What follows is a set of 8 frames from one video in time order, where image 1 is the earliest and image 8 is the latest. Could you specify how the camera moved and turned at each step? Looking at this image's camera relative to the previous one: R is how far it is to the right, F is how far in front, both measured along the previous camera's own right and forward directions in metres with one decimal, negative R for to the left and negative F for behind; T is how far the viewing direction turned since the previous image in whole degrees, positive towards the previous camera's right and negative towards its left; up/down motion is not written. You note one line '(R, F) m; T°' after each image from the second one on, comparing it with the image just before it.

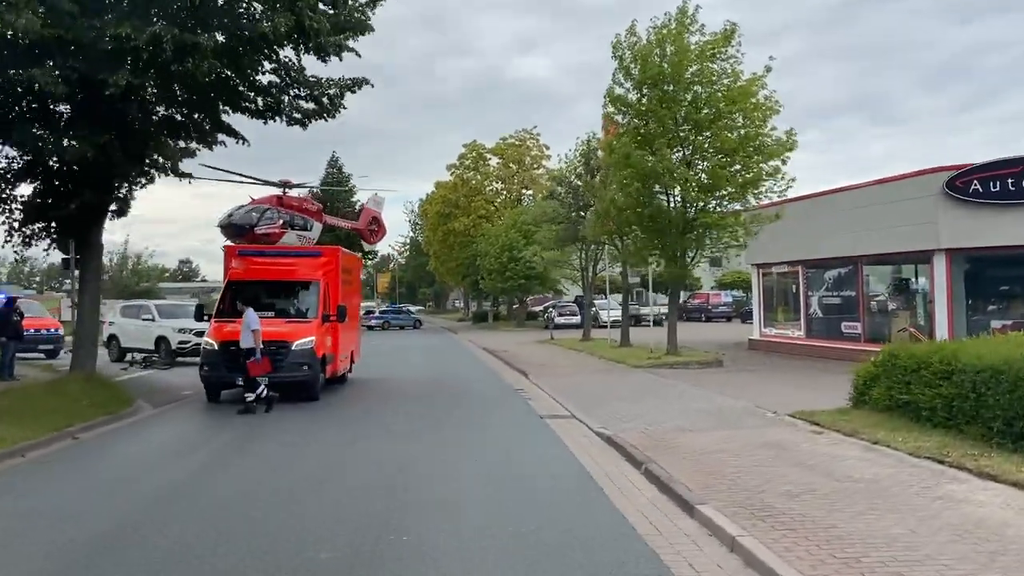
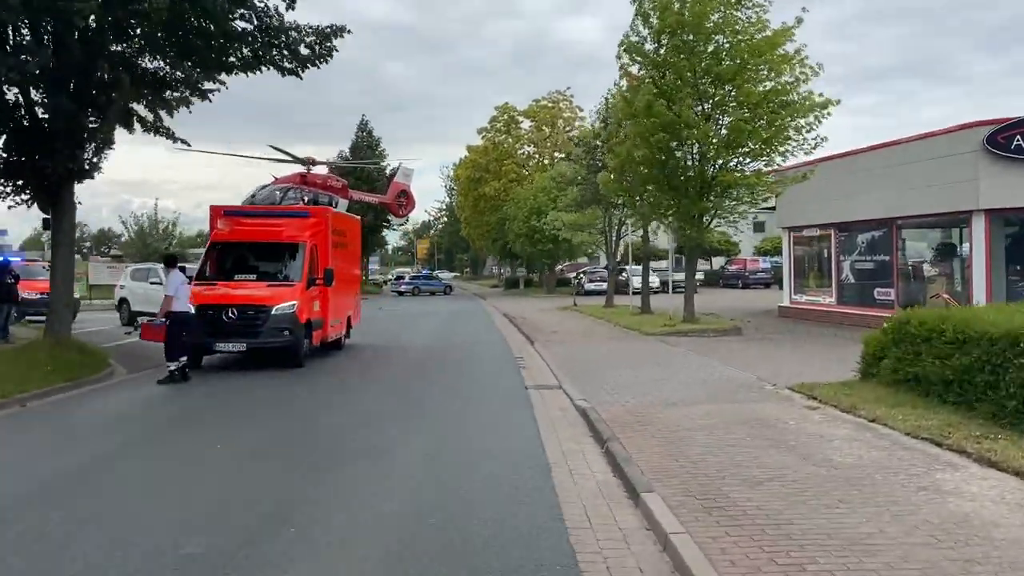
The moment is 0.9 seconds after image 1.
(+0.9, +1.0) m; -3°
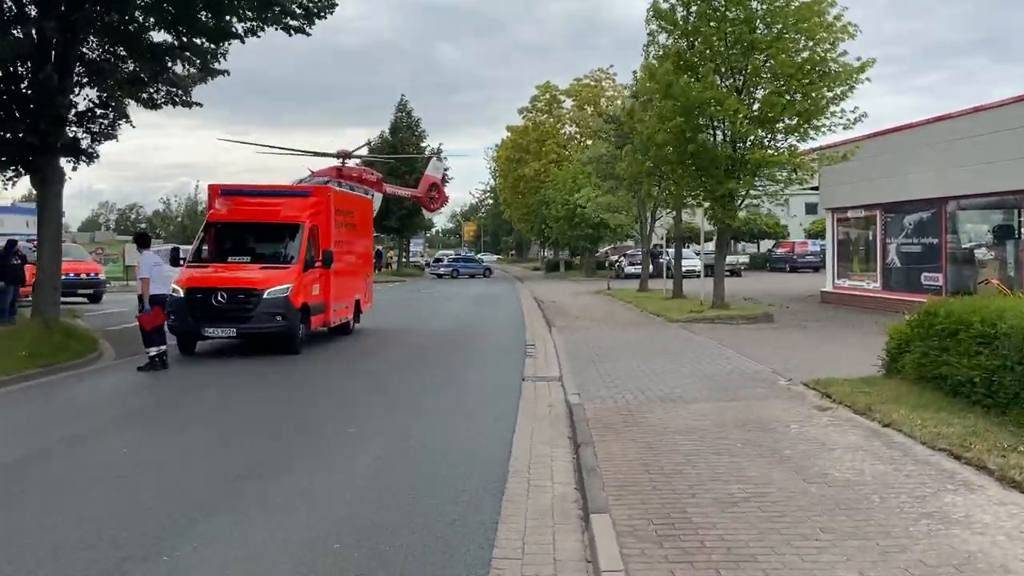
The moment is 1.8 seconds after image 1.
(+0.7, +1.0) m; -3°
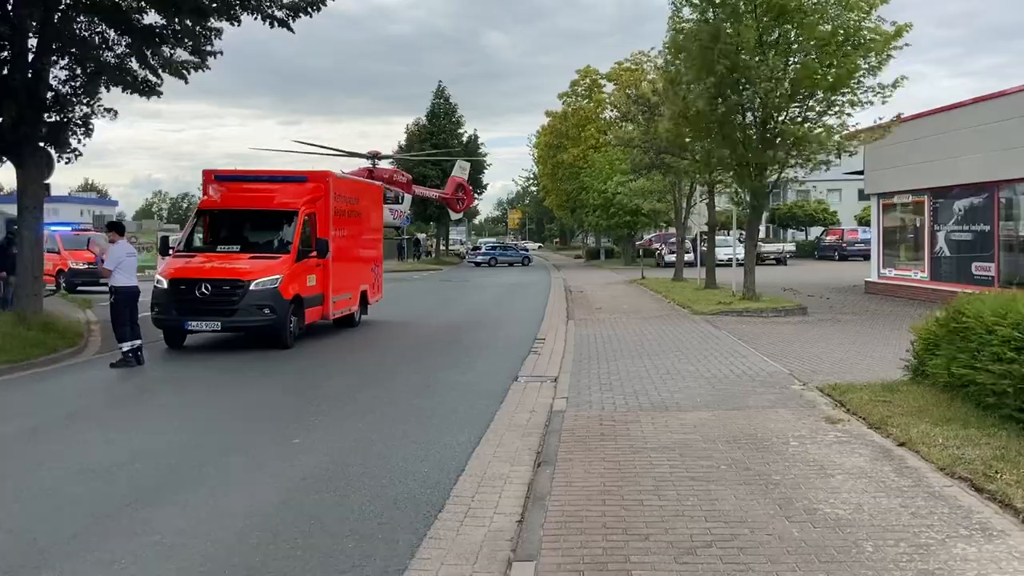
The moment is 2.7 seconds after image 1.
(+0.7, +1.0) m; -3°
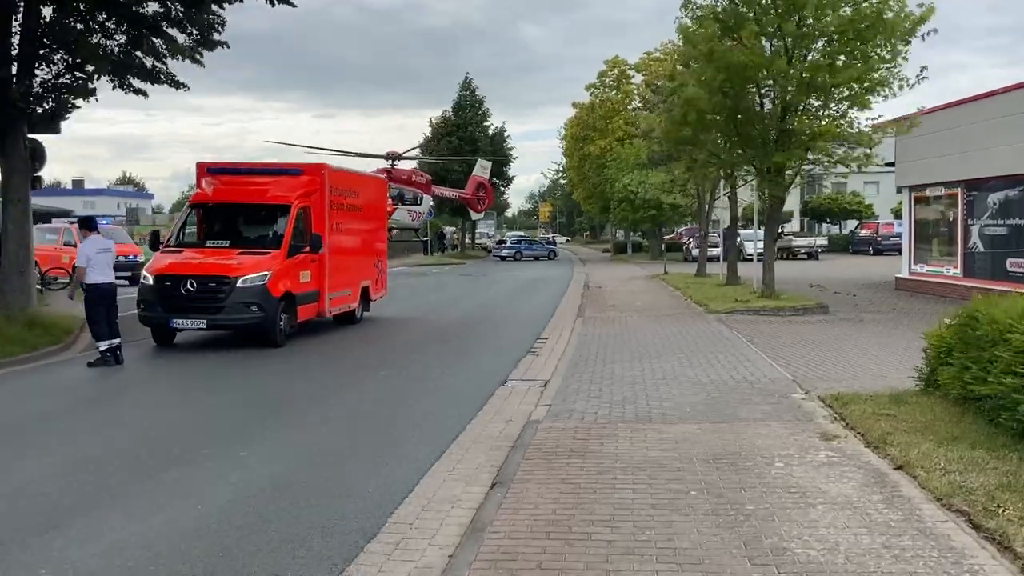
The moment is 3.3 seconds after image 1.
(+0.5, +0.6) m; -2°
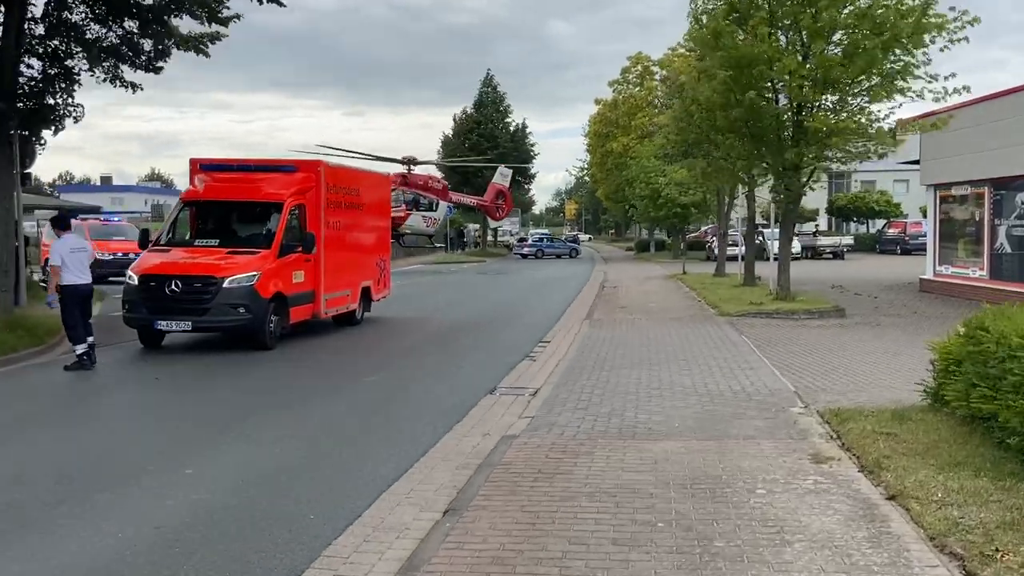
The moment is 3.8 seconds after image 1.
(+0.4, +0.5) m; -2°
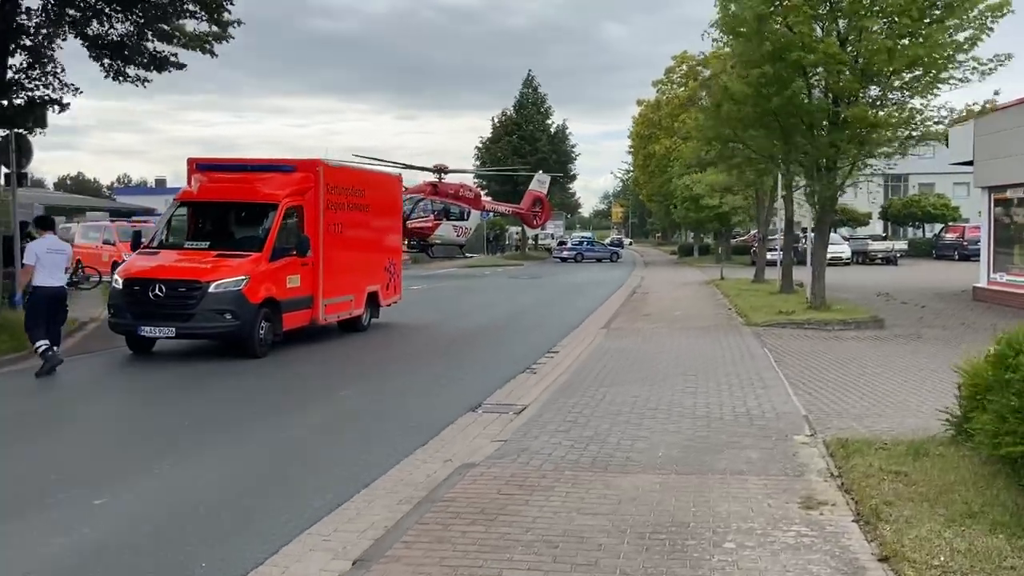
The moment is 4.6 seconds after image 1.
(+0.7, +0.9) m; -3°
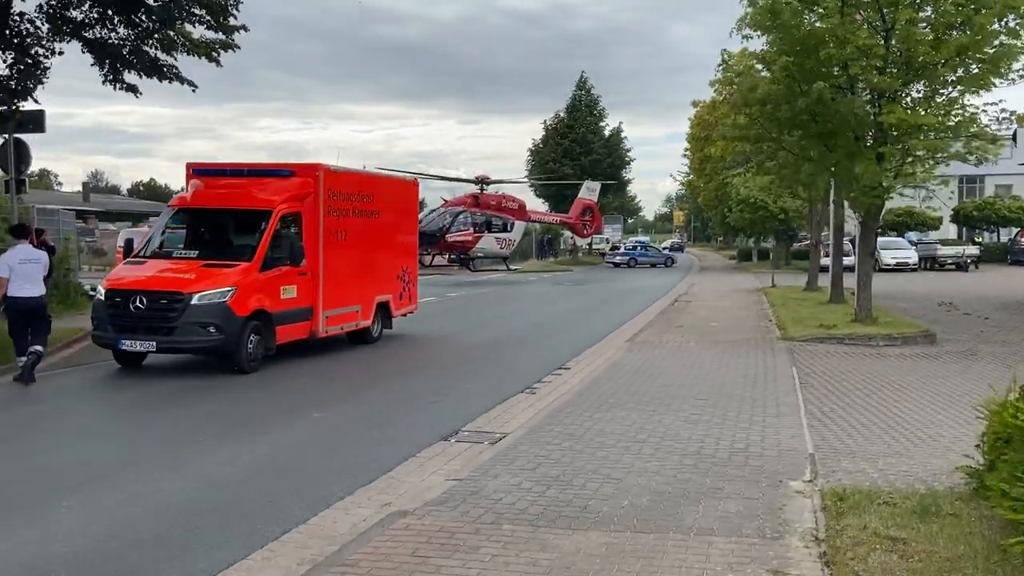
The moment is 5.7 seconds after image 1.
(+0.8, +0.9) m; -4°
